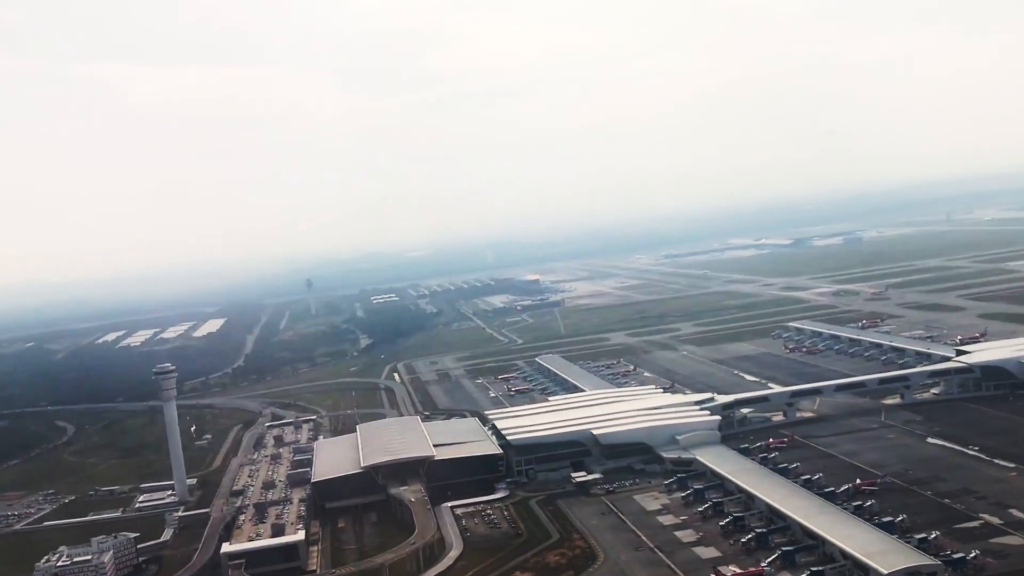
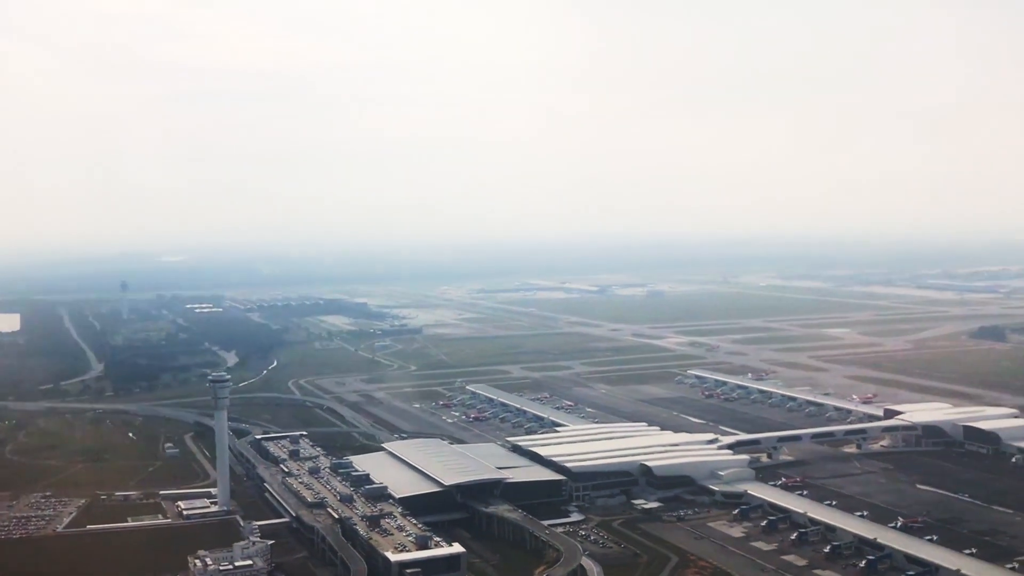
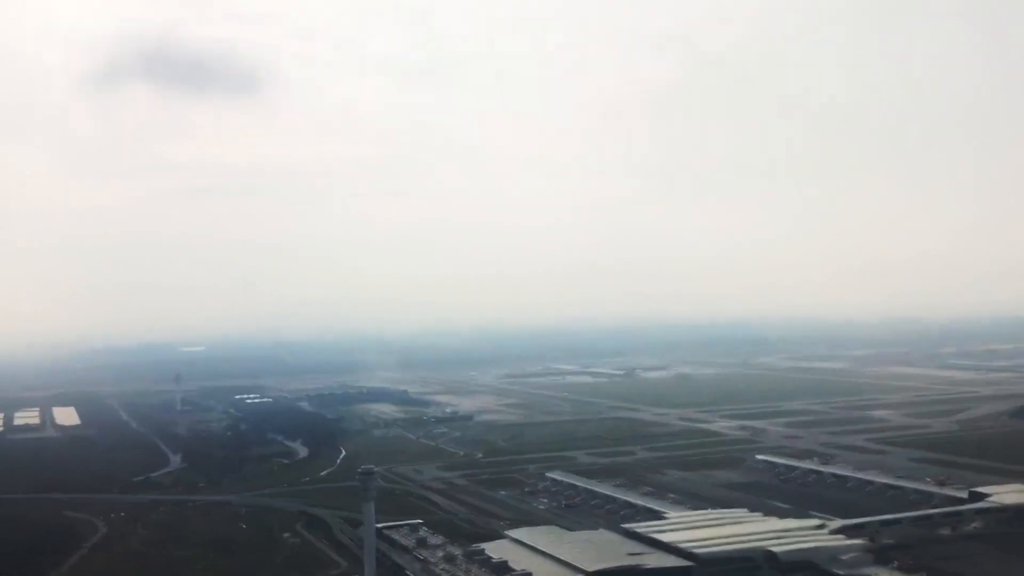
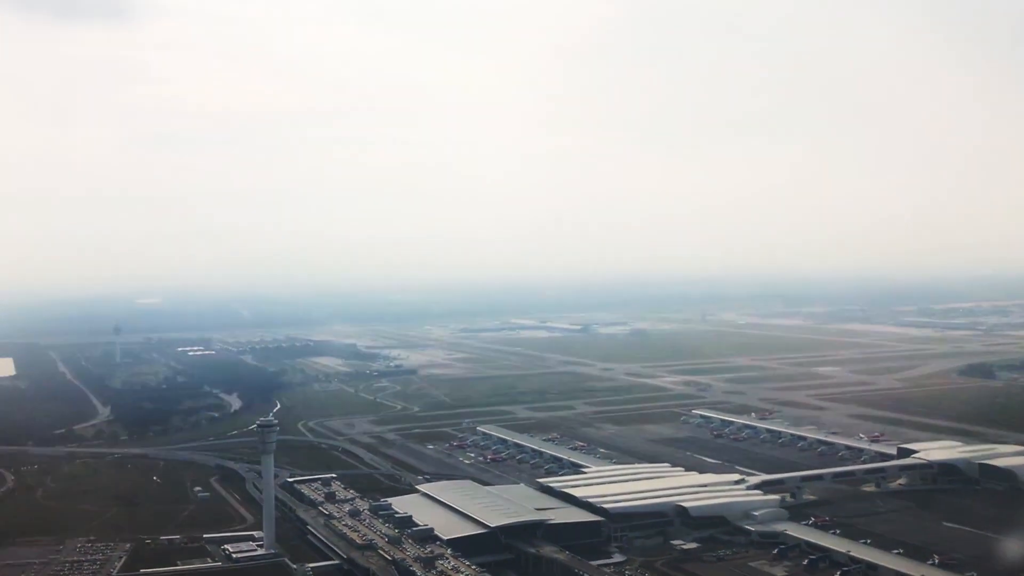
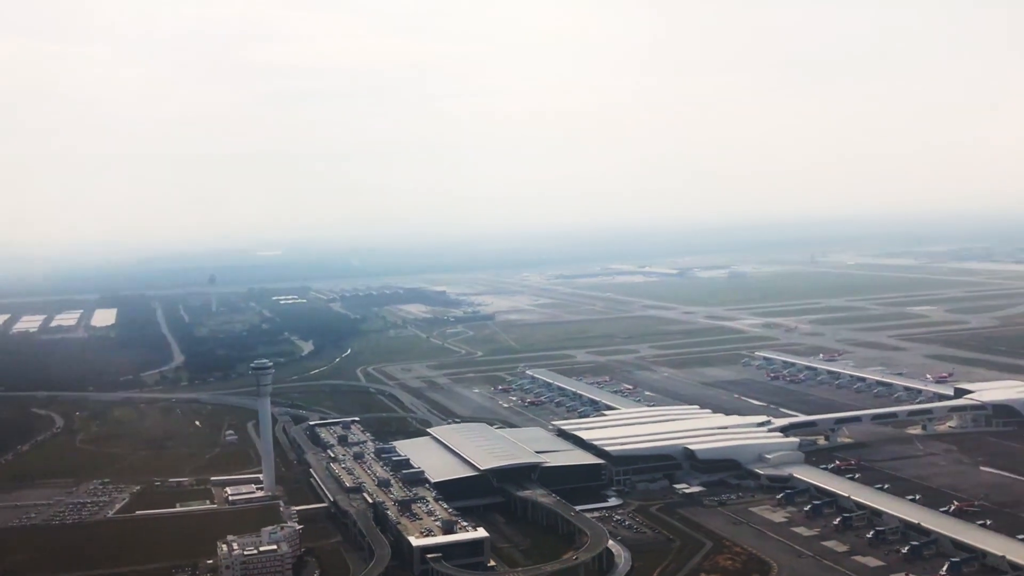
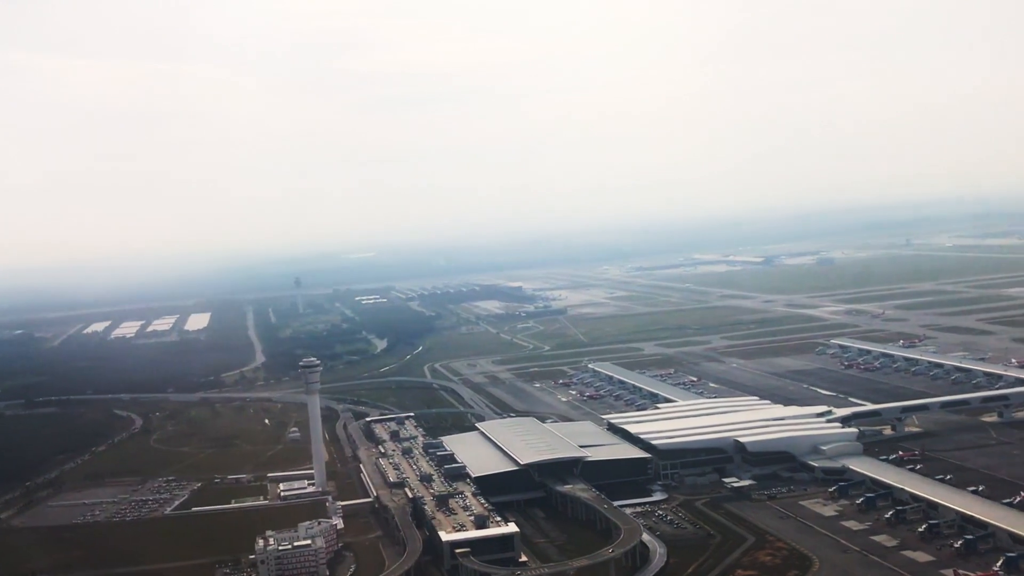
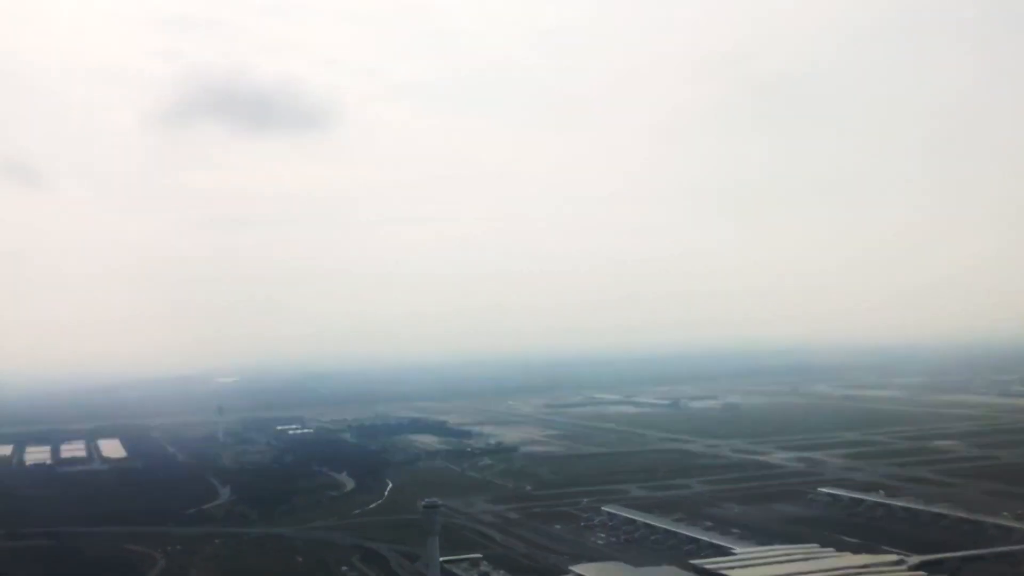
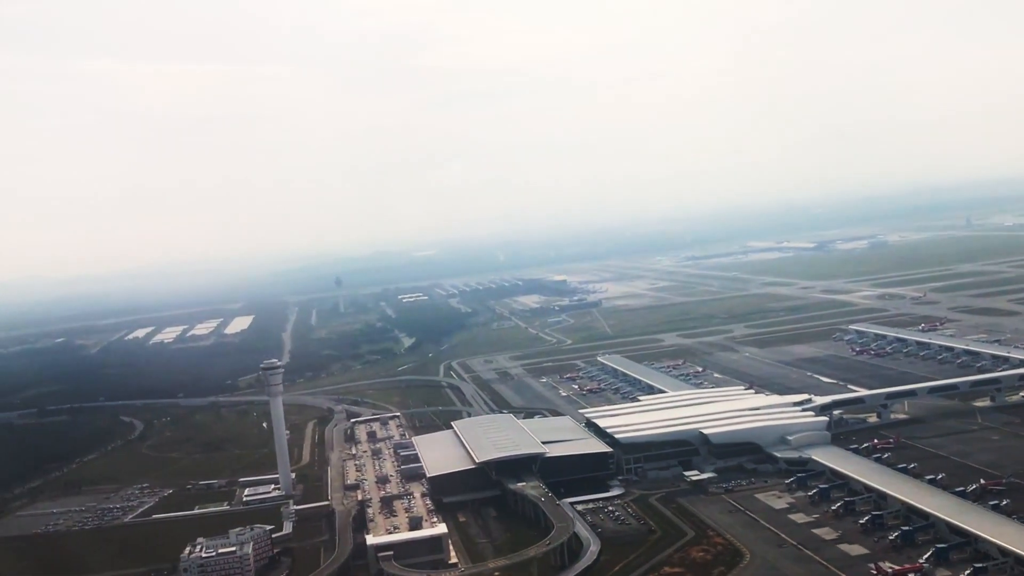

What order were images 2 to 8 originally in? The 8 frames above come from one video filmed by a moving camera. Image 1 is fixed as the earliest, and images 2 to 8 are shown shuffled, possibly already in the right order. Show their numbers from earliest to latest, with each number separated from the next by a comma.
8, 6, 5, 2, 4, 3, 7
